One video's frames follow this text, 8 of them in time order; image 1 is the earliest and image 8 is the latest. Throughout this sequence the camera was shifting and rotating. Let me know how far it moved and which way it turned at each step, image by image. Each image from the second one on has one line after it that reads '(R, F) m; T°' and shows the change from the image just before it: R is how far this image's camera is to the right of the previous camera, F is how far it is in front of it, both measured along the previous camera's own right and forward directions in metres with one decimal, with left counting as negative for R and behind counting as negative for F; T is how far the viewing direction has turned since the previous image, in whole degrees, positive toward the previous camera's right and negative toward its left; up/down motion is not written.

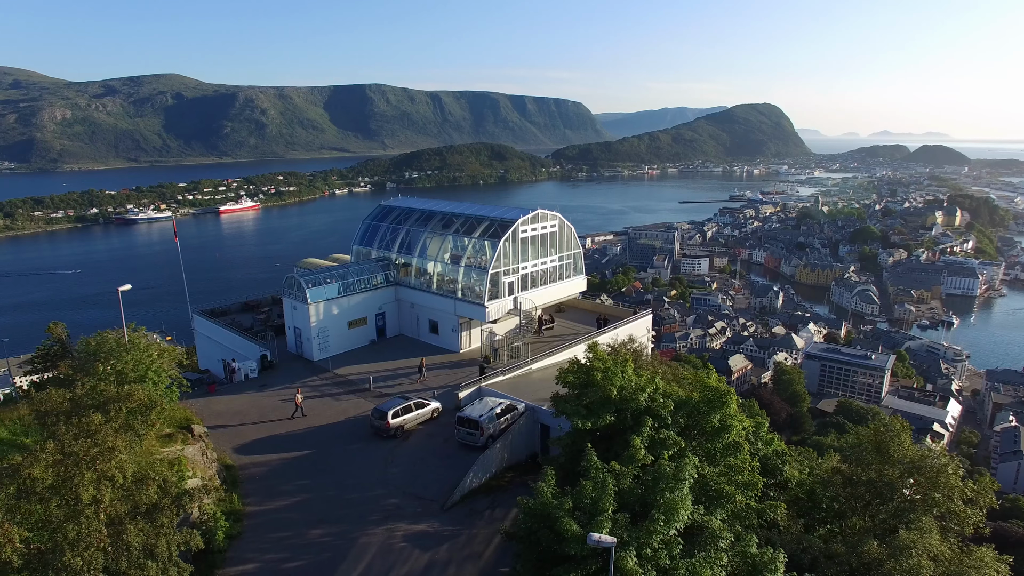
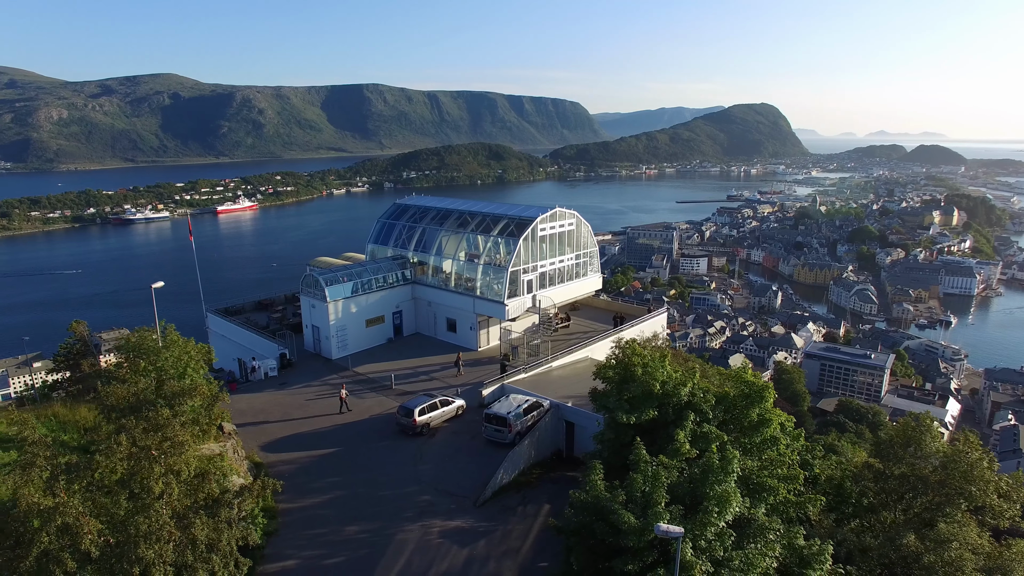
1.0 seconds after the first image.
(-0.7, 0.0) m; 0°
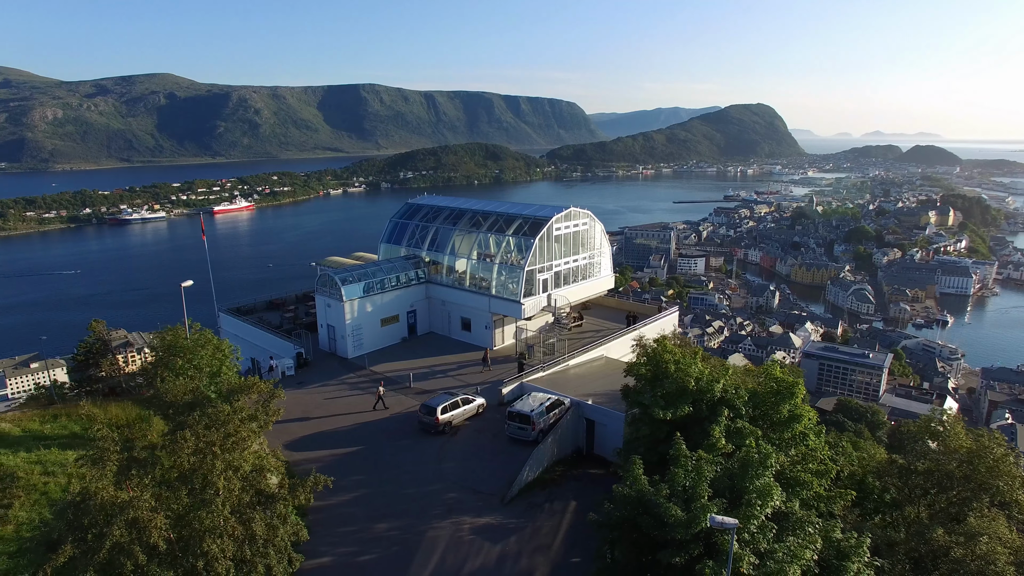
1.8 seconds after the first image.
(-0.6, -0.1) m; 0°
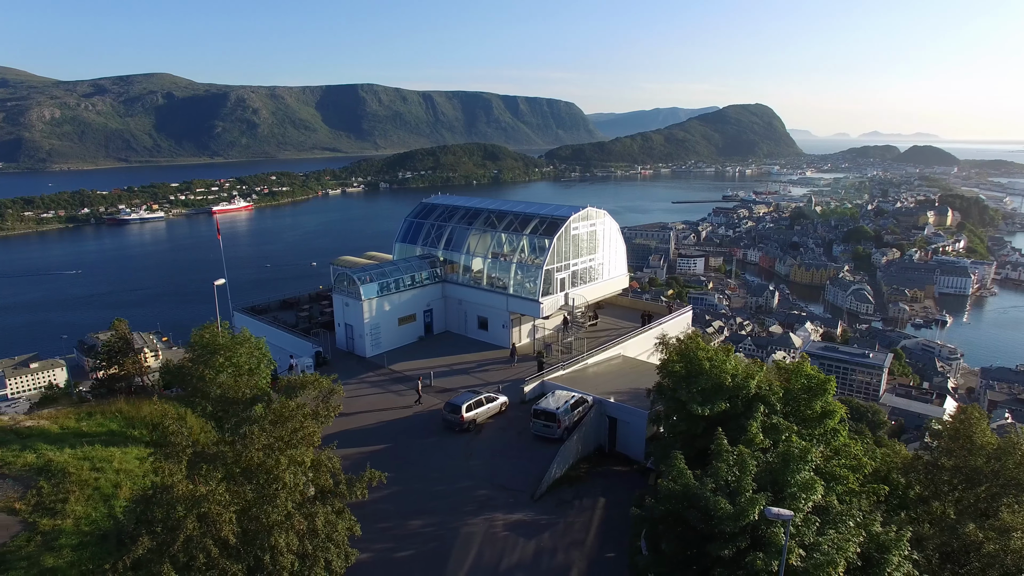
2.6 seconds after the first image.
(-0.6, -0.1) m; 0°
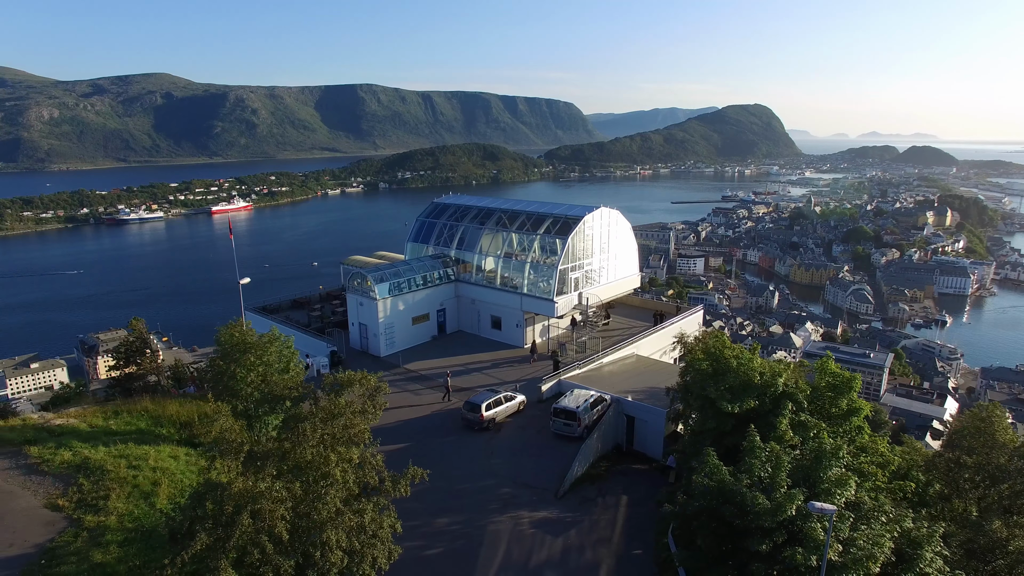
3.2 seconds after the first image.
(-0.5, -0.1) m; 0°
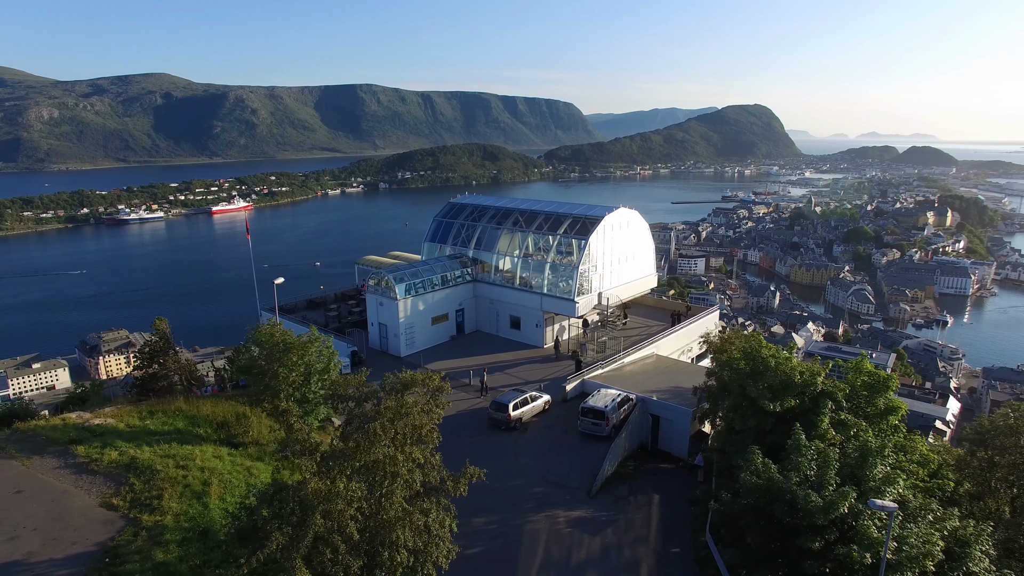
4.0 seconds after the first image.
(-0.7, 0.0) m; 0°
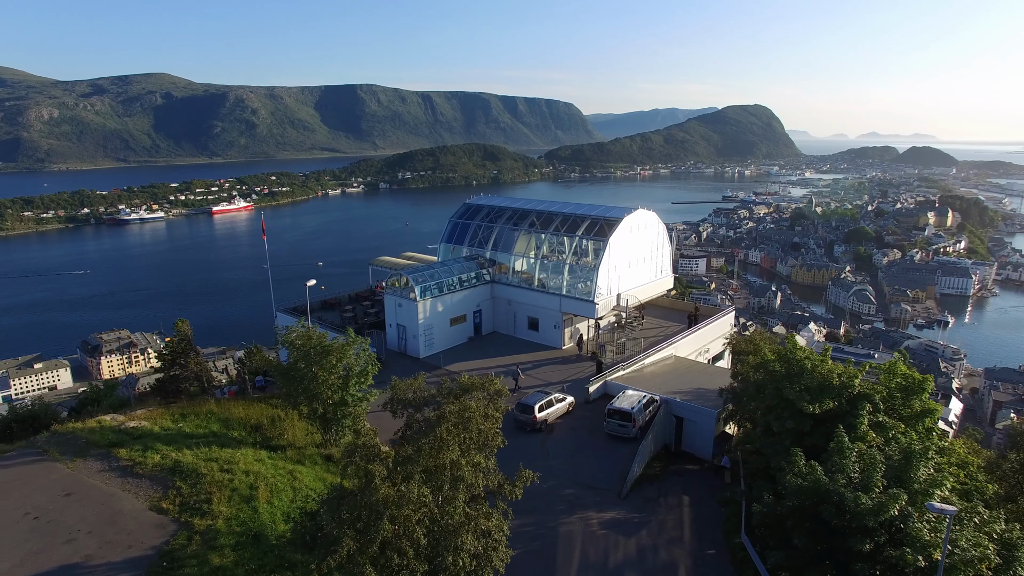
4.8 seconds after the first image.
(-0.6, 0.0) m; 0°
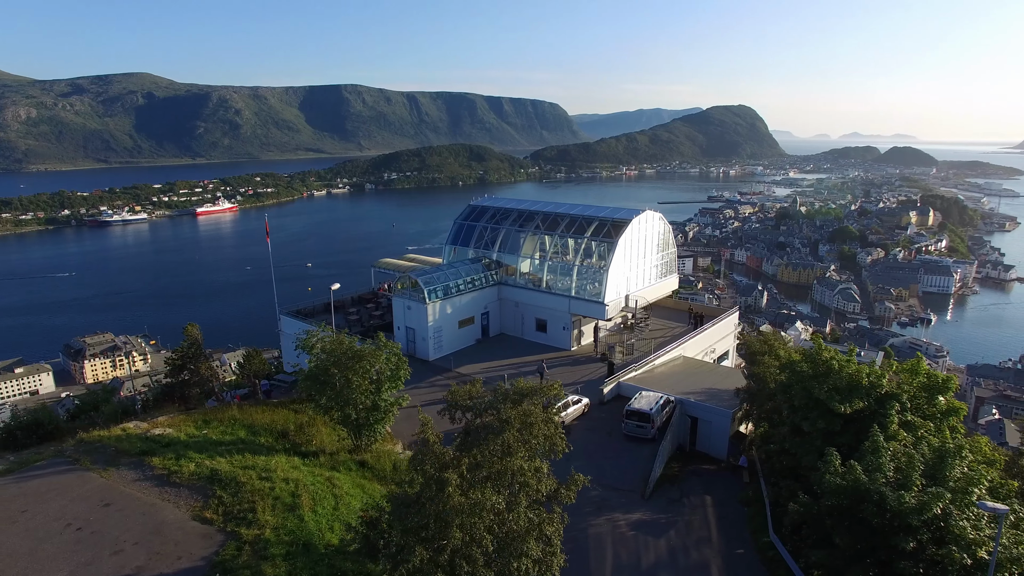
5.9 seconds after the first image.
(-0.7, 0.0) m; +1°
